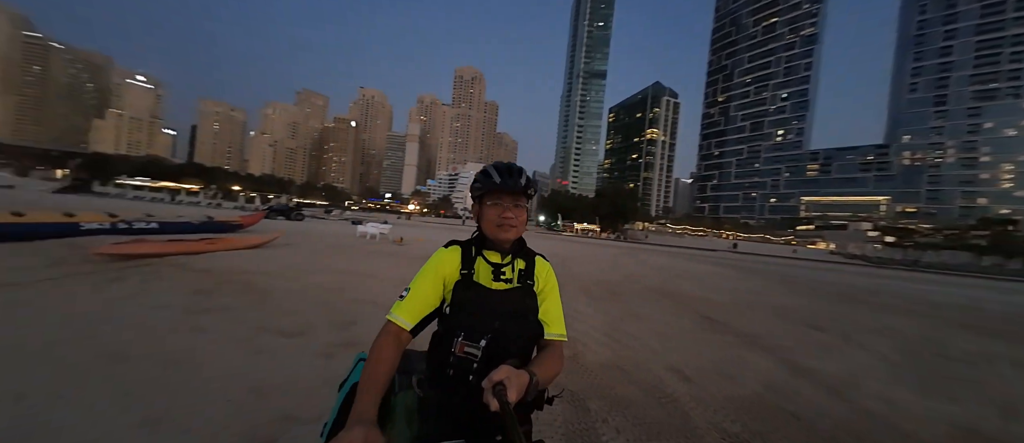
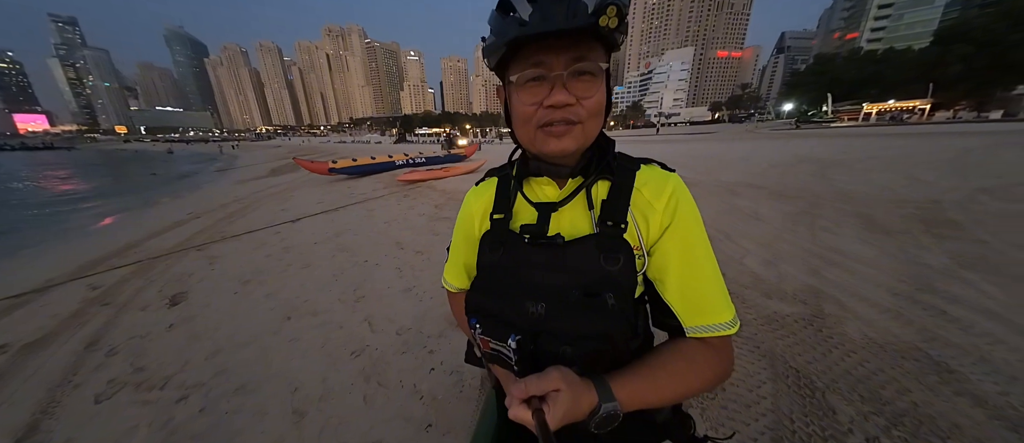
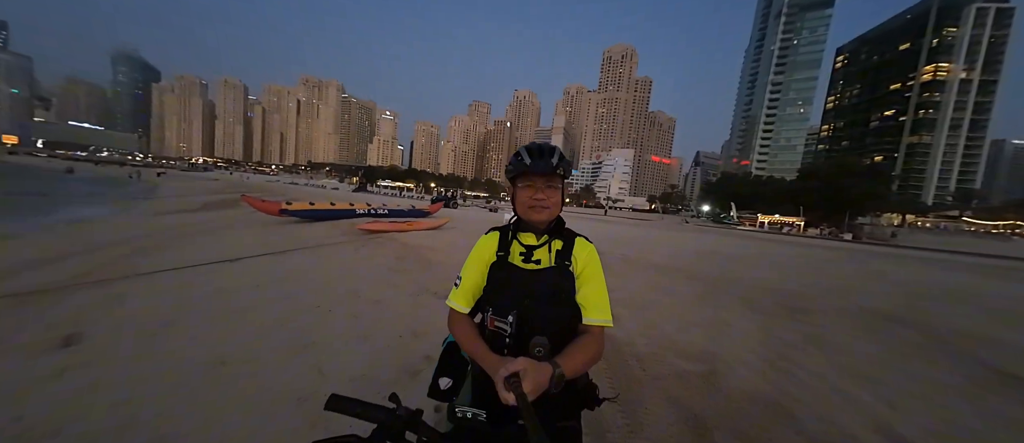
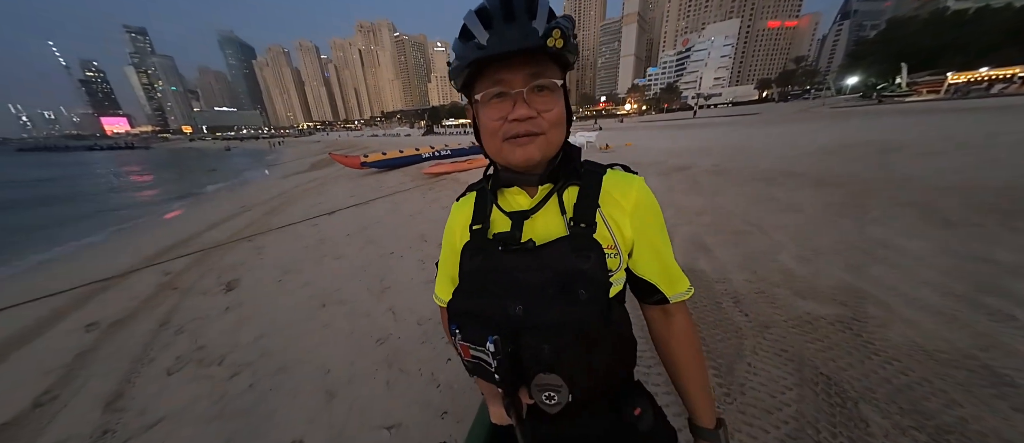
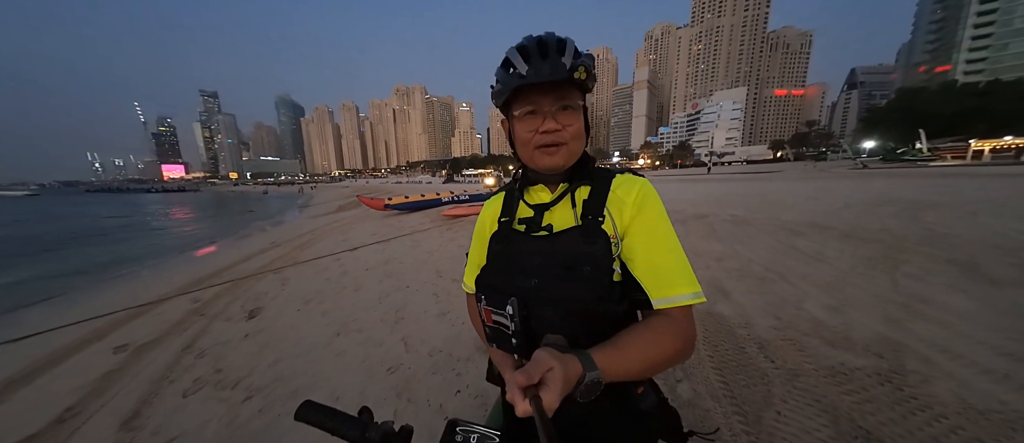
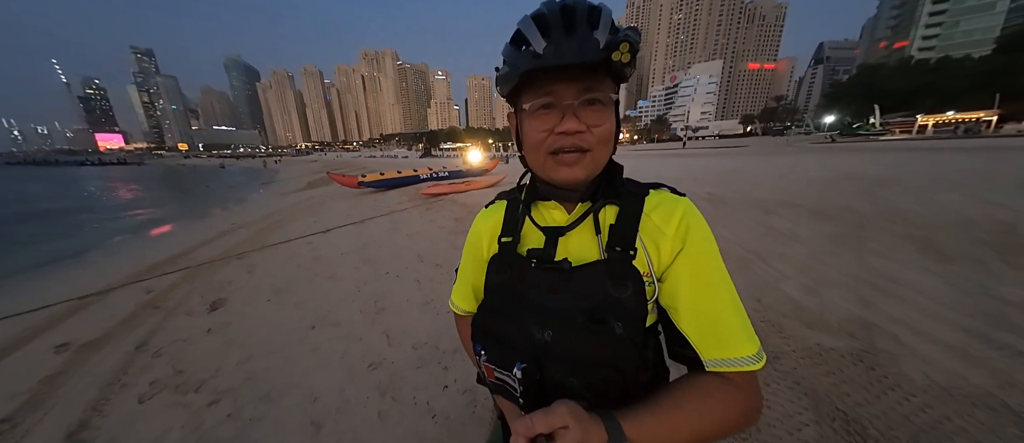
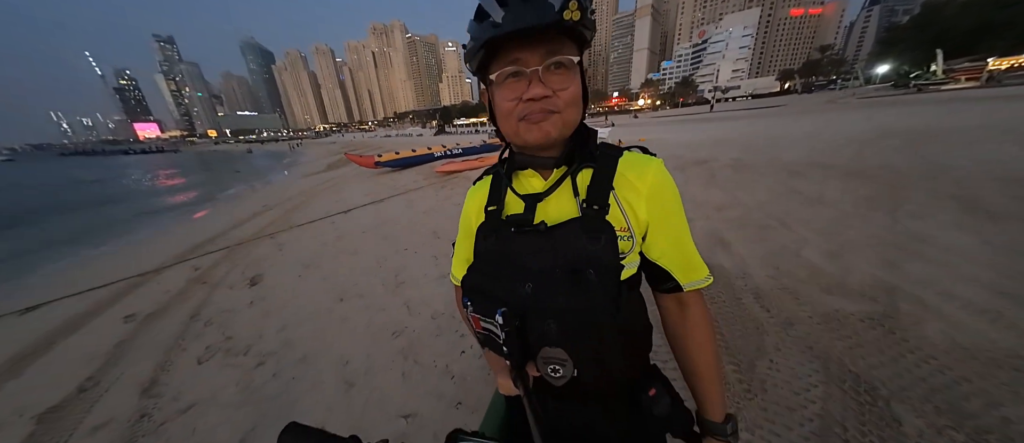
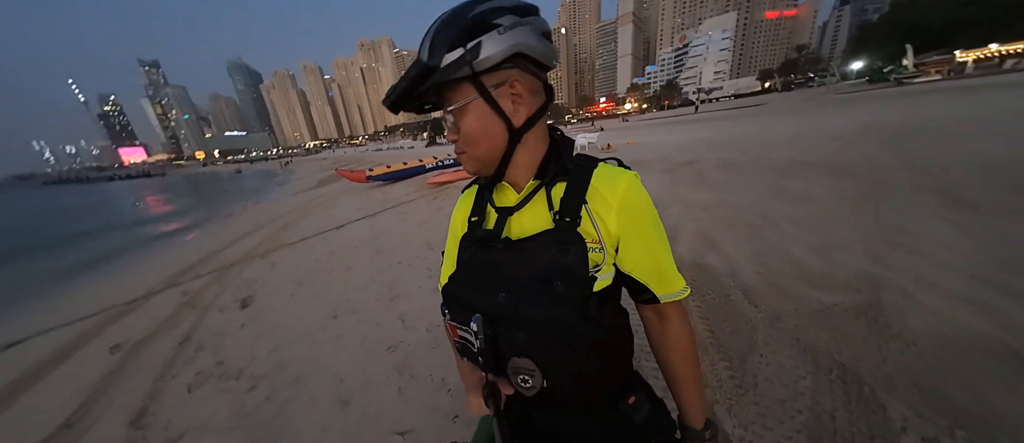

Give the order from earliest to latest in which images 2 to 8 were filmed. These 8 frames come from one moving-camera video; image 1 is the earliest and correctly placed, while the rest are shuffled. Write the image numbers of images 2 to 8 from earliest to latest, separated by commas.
3, 5, 6, 2, 4, 7, 8
